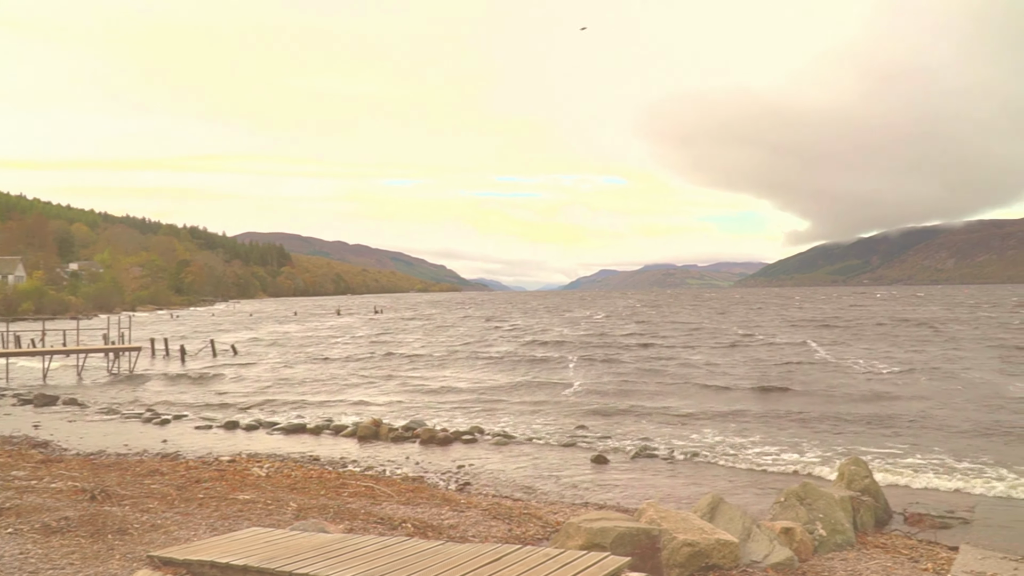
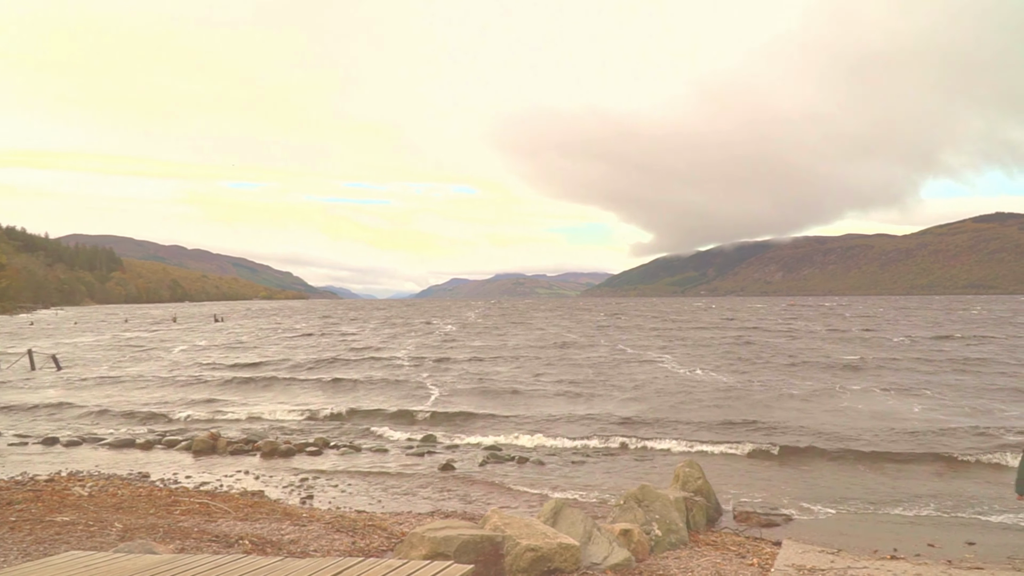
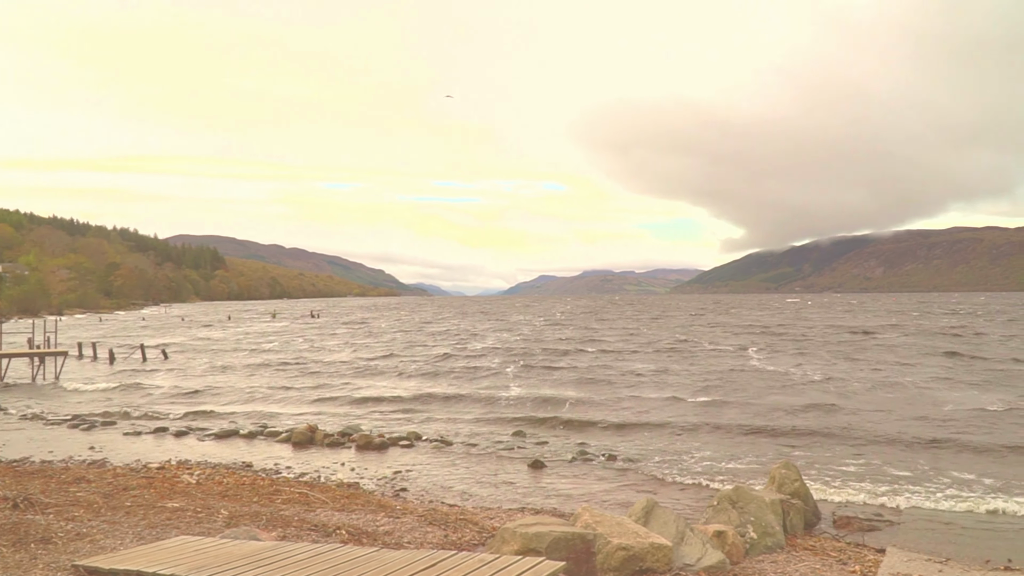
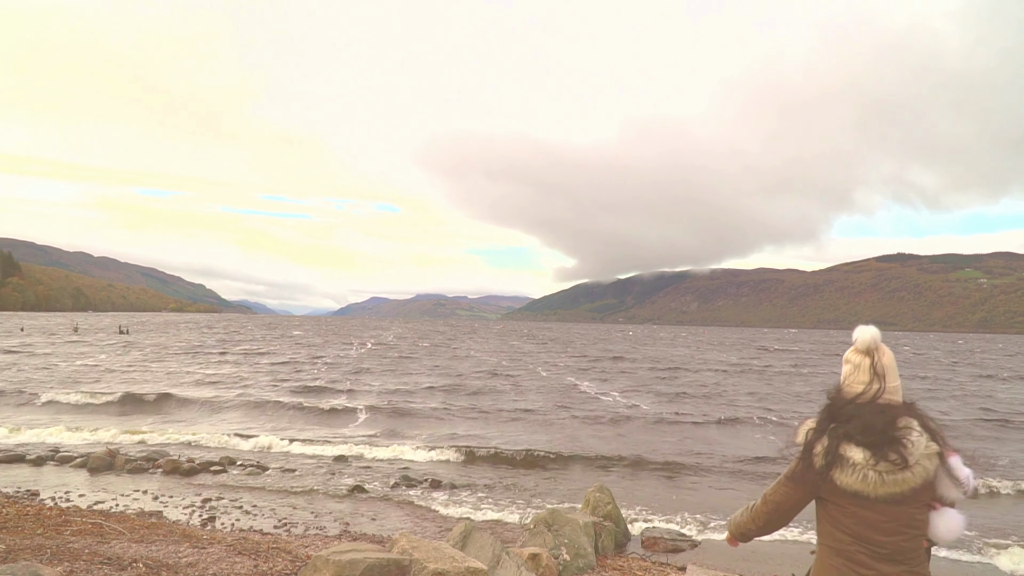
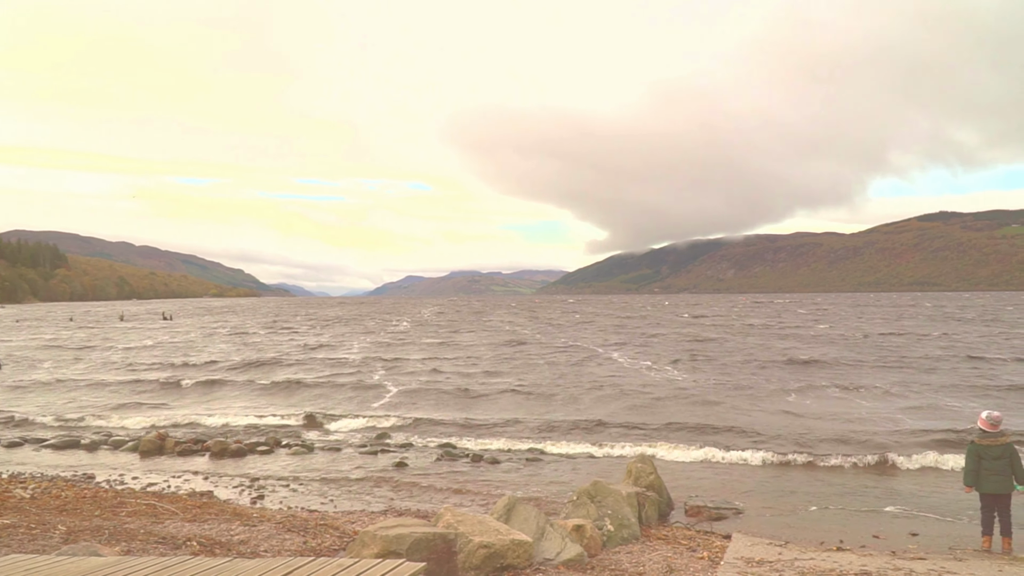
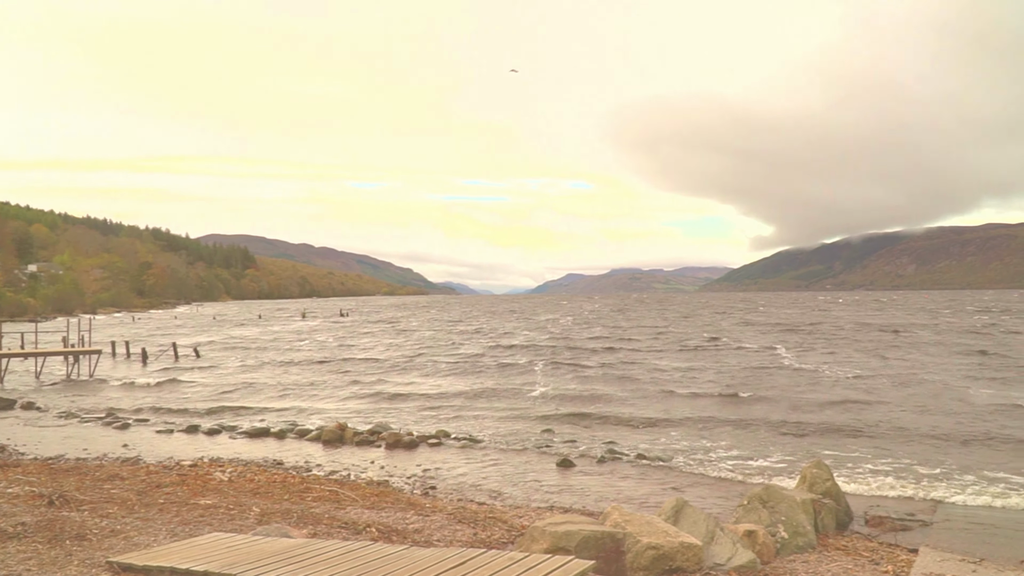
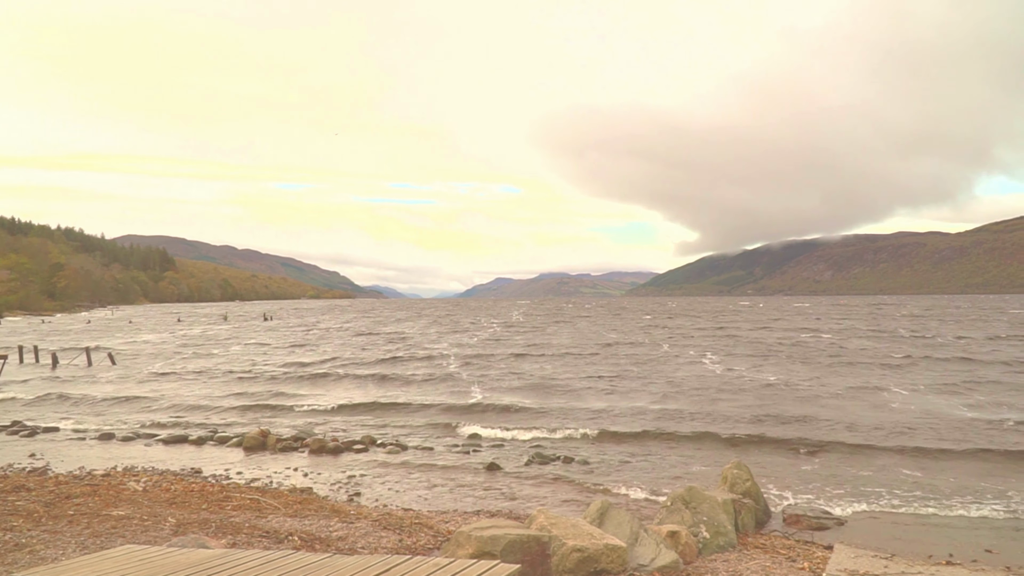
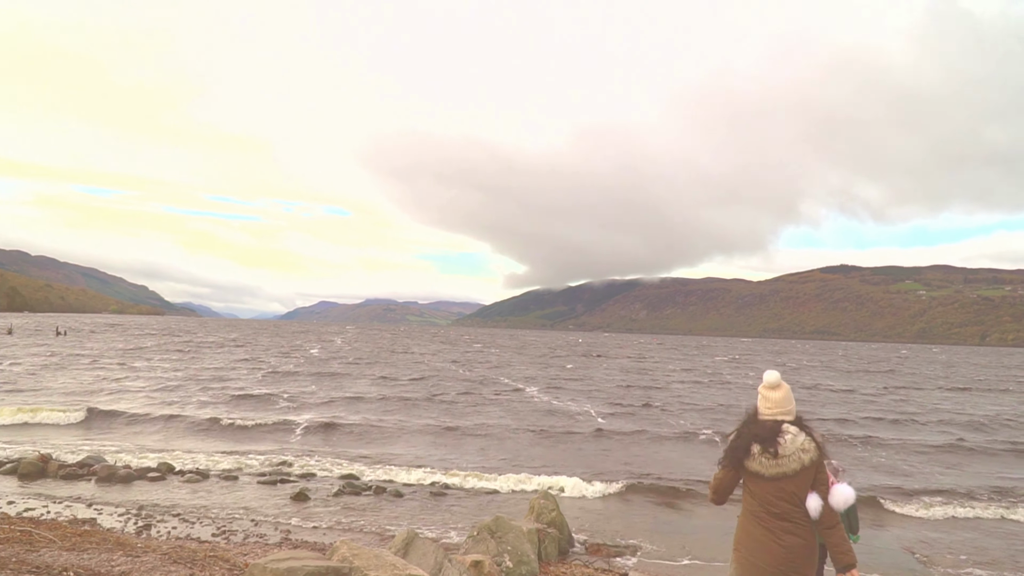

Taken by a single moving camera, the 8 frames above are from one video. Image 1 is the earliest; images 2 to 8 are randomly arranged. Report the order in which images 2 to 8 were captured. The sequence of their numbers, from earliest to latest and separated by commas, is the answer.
6, 3, 7, 2, 5, 4, 8
